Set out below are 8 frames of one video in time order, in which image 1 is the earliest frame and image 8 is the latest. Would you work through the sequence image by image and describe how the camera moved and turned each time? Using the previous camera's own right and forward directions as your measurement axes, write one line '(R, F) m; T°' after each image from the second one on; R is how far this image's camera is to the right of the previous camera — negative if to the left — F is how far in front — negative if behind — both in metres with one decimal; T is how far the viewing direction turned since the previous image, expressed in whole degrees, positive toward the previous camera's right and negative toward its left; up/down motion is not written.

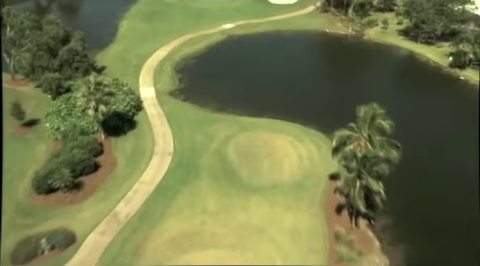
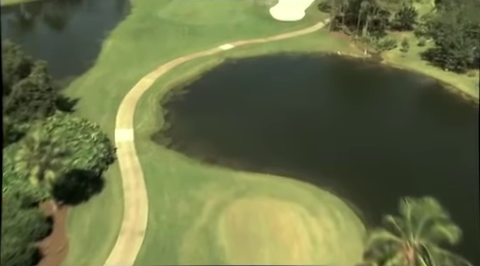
(+0.5, +8.5) m; 0°
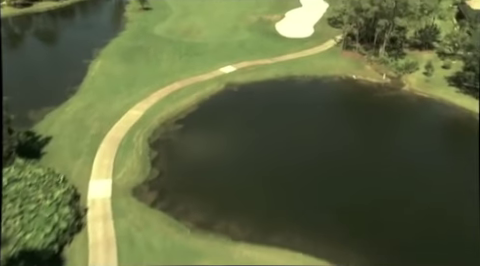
(+0.2, +6.9) m; -1°
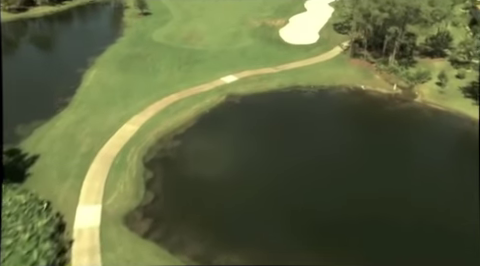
(0.0, +2.9) m; 0°
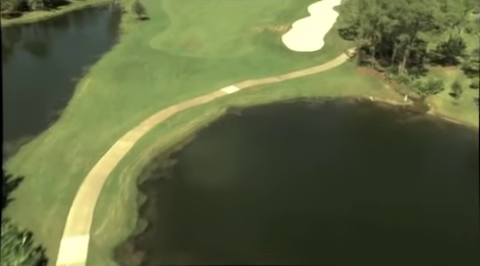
(0.0, +2.8) m; 0°
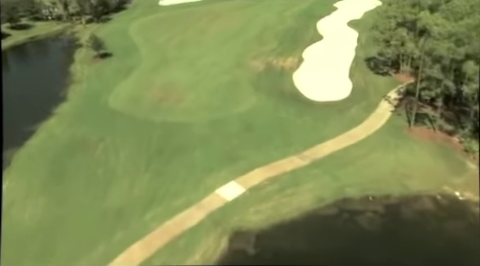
(-1.1, +18.4) m; +2°
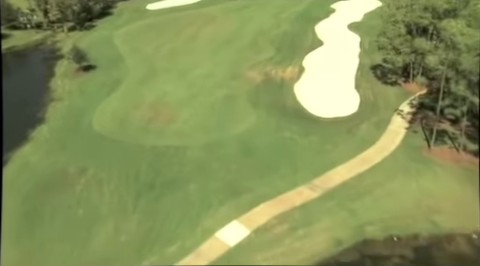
(-0.6, +4.2) m; +1°
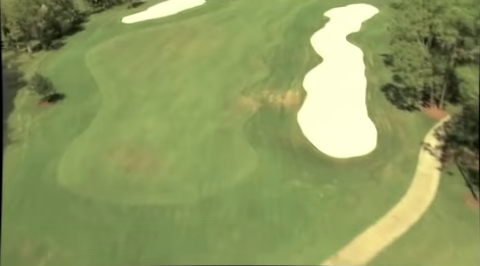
(-1.1, +7.0) m; +2°
